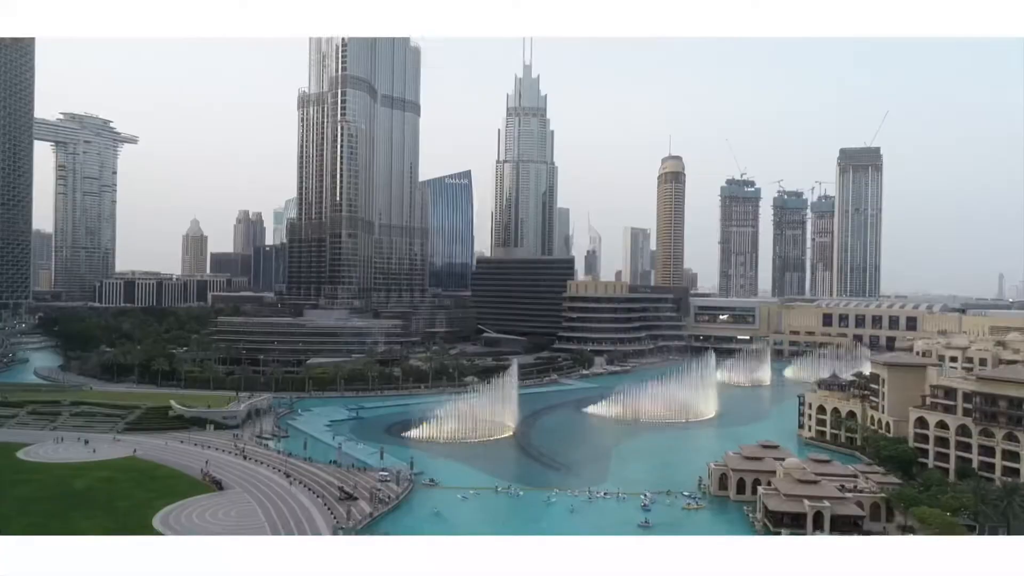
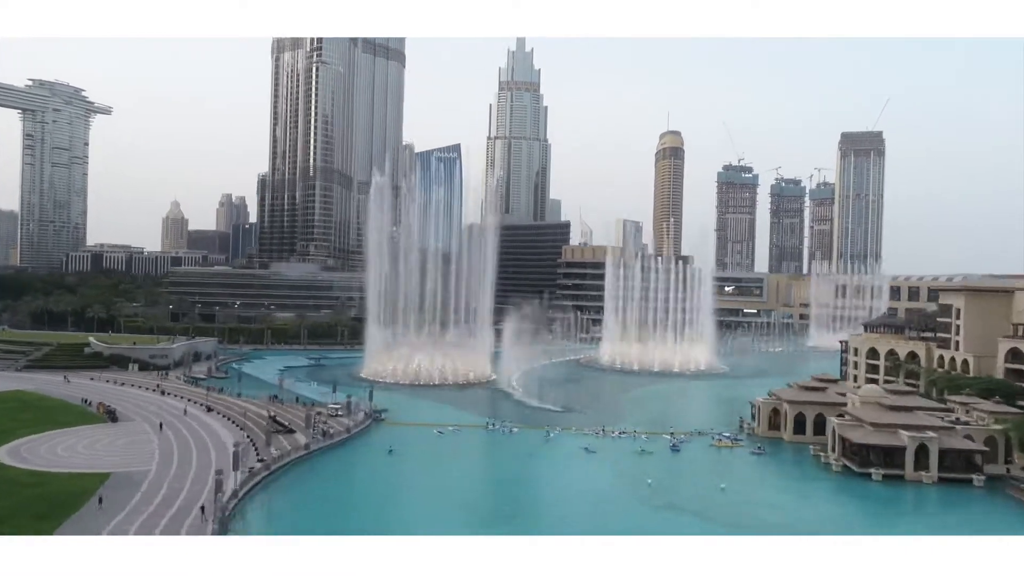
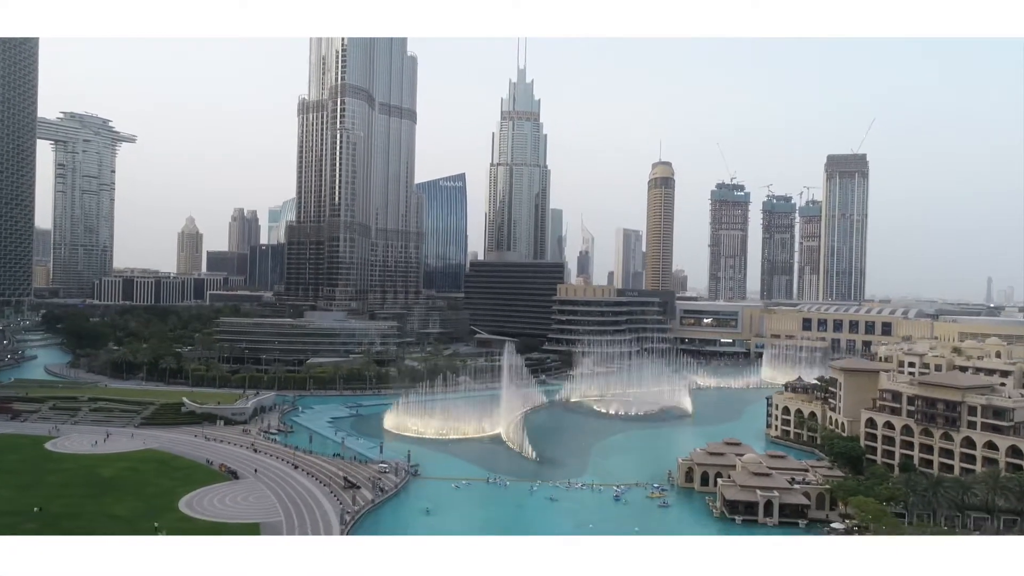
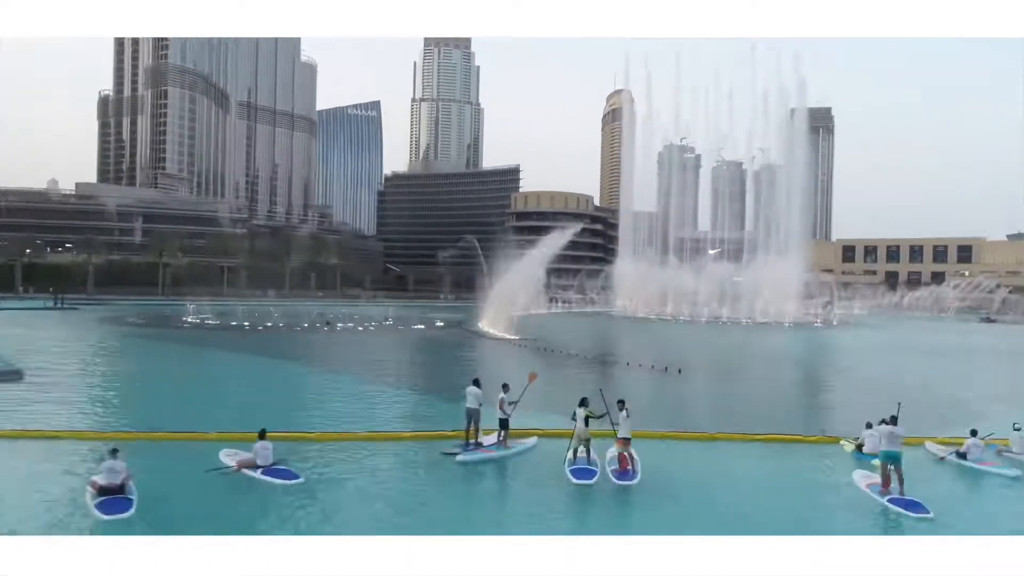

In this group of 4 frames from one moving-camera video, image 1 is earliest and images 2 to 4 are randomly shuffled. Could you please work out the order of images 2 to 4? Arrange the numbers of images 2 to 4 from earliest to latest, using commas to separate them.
3, 2, 4
